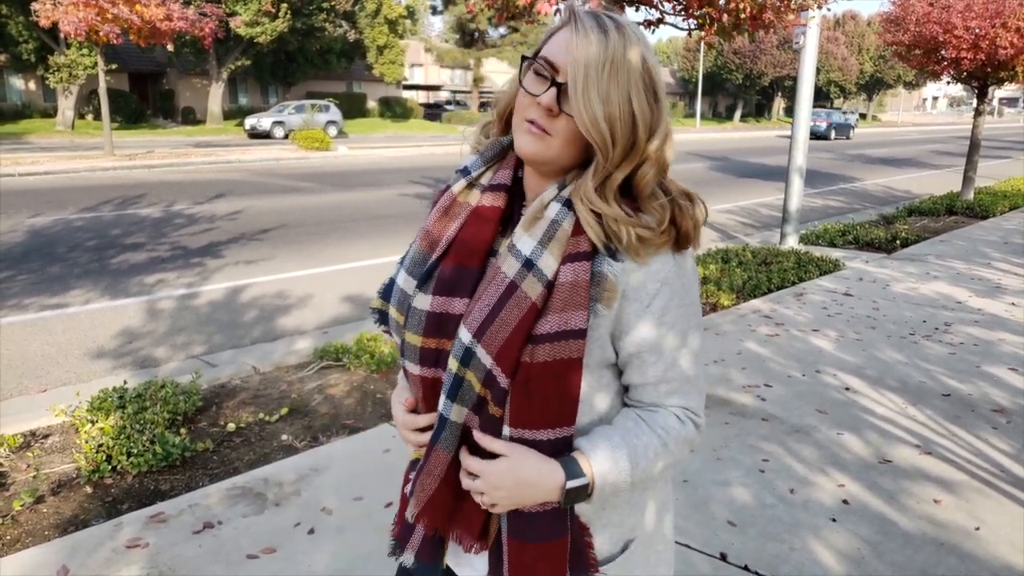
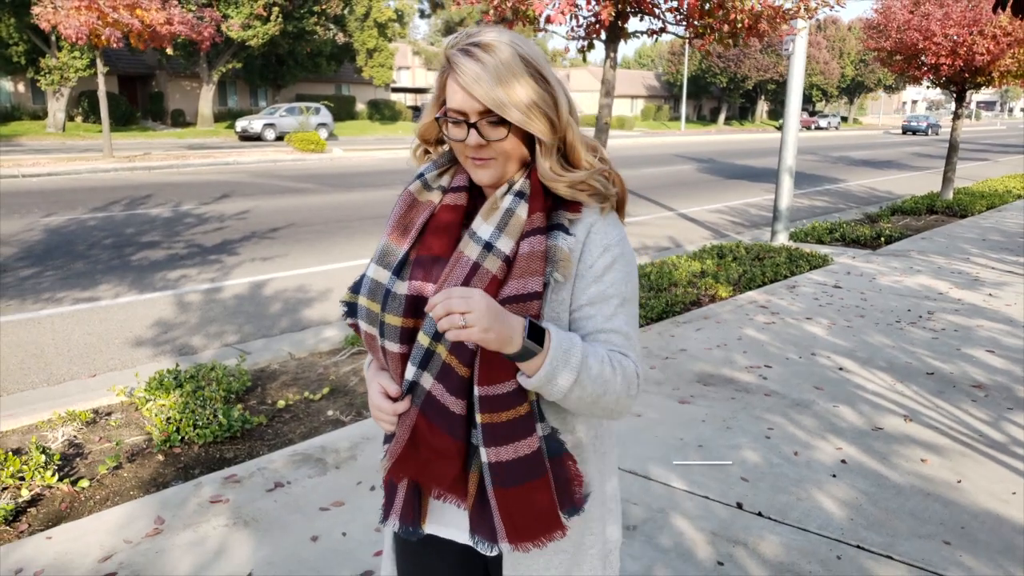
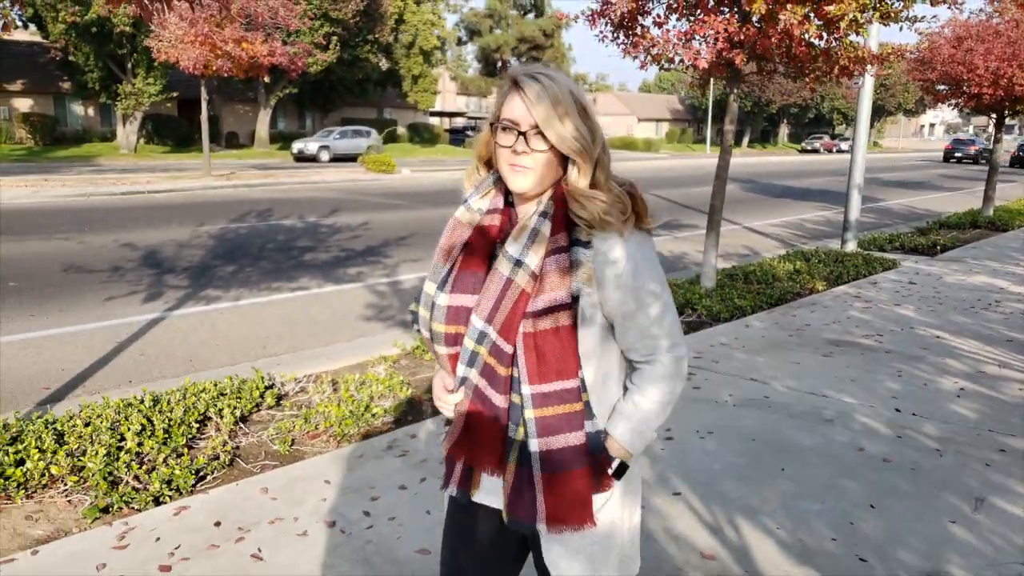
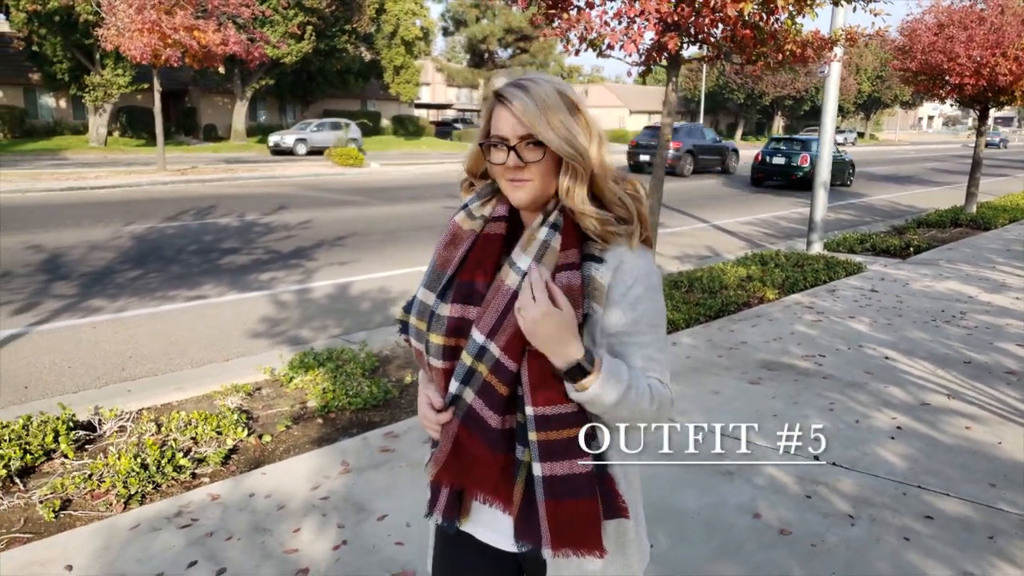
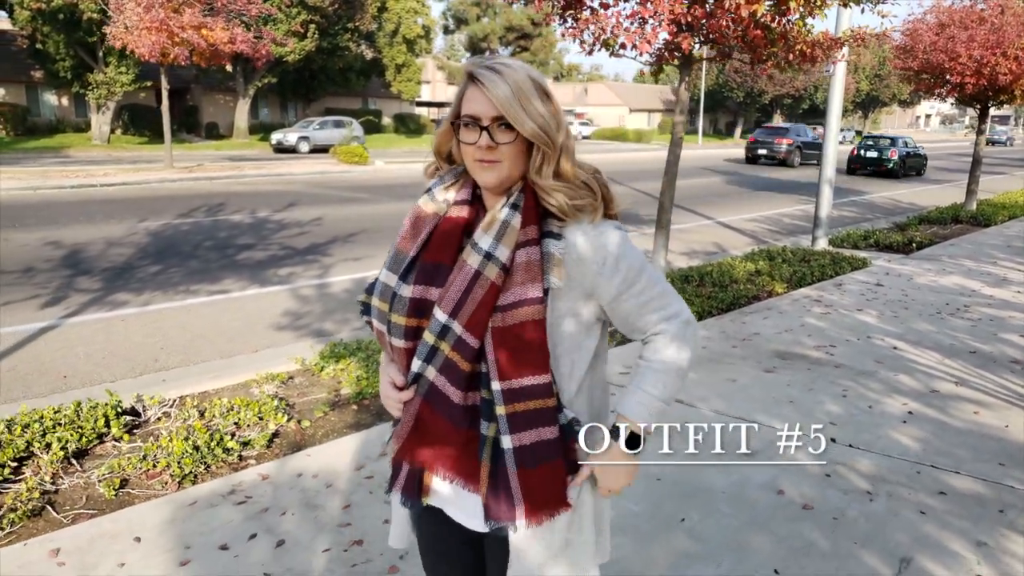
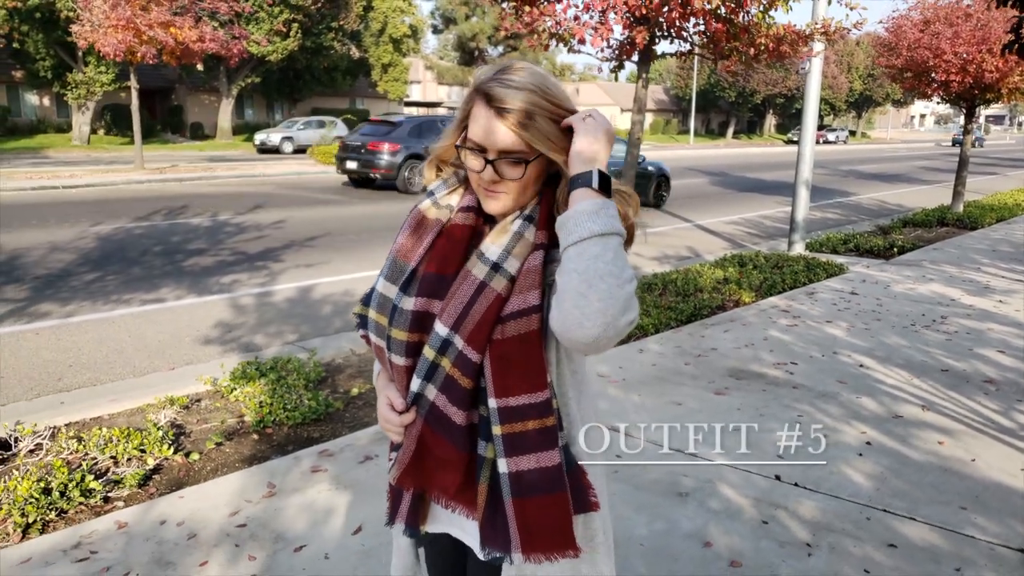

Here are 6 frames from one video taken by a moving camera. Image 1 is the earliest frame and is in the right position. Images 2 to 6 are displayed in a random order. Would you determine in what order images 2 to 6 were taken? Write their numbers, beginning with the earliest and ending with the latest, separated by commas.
2, 6, 4, 5, 3
